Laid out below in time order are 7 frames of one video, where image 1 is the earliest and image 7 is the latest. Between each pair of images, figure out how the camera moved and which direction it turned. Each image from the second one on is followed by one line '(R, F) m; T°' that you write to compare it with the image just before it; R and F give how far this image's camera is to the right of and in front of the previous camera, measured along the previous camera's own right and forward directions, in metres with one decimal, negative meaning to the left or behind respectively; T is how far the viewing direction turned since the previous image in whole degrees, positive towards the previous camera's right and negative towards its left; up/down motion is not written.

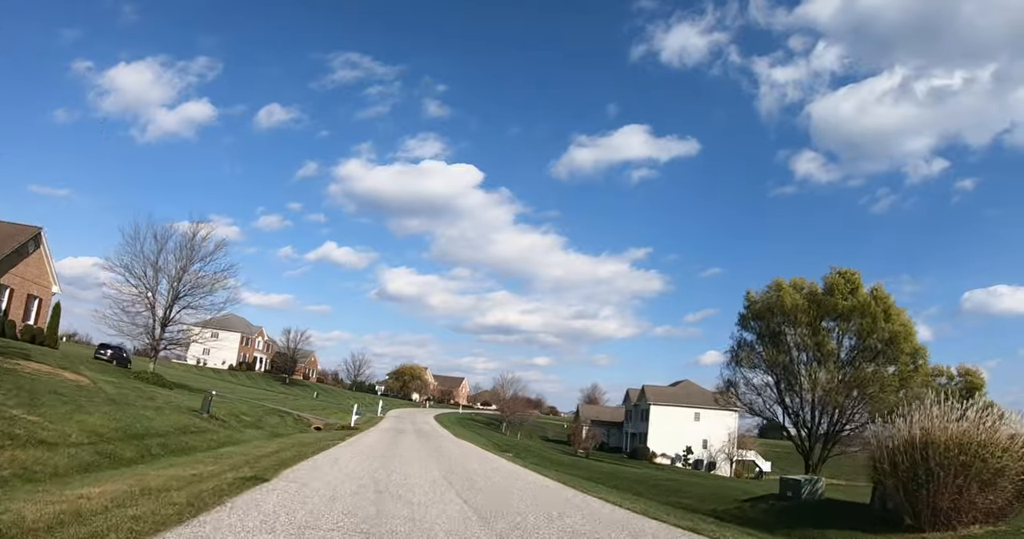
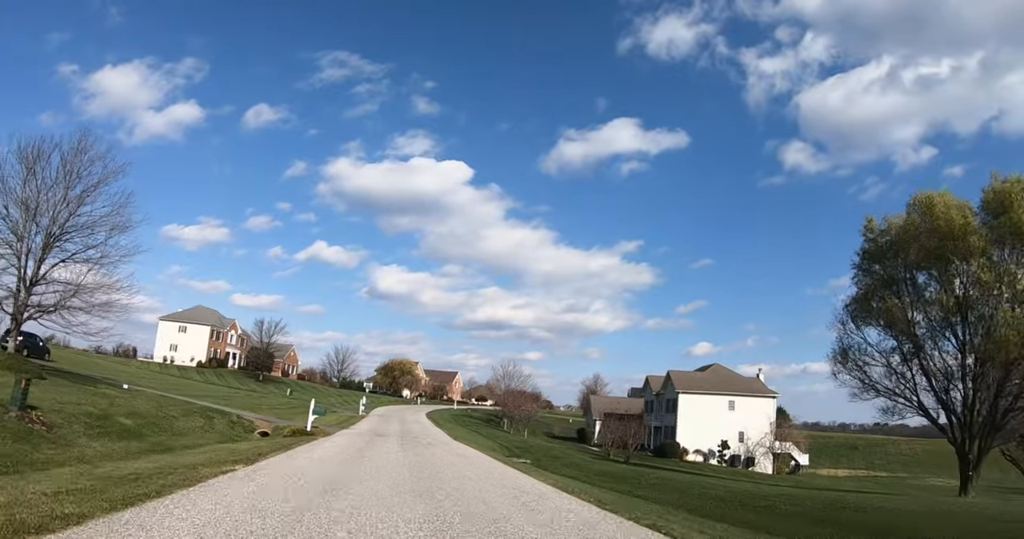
(-1.0, +10.0) m; +1°
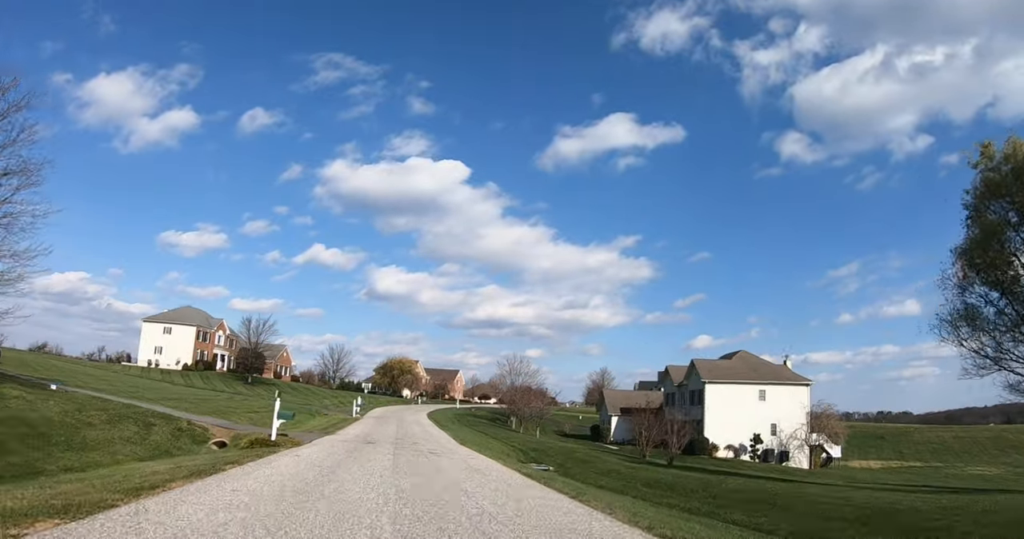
(-0.6, +5.5) m; 0°
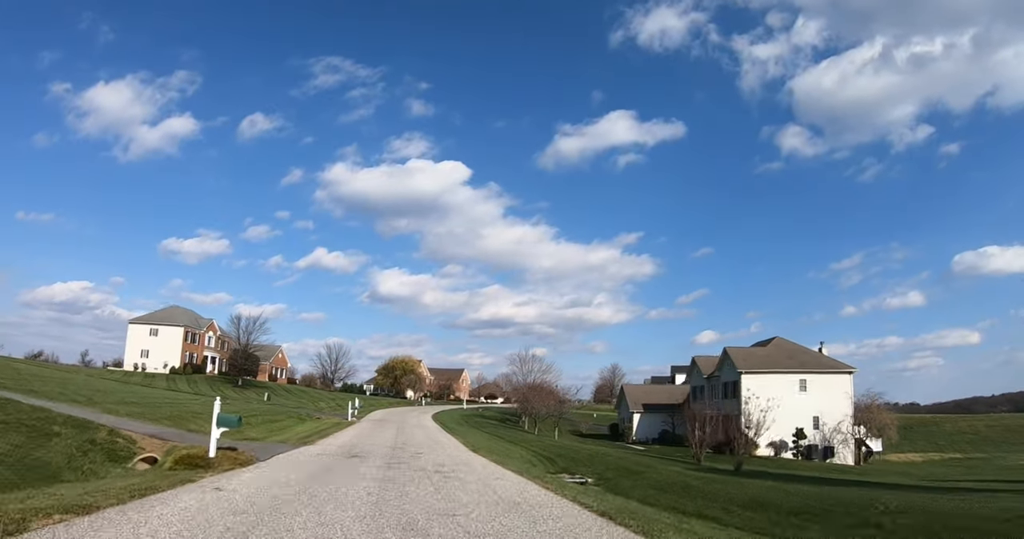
(-0.6, +5.6) m; 0°
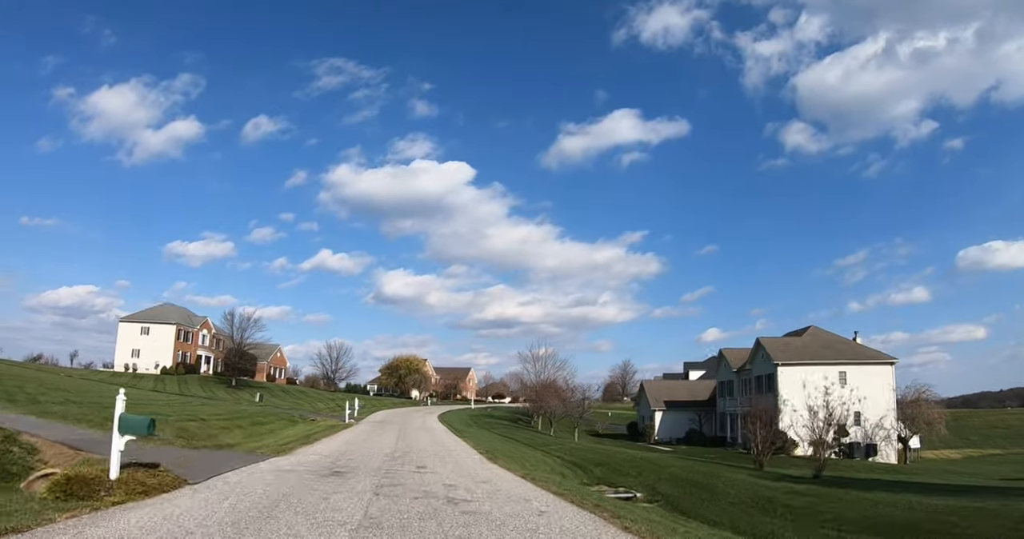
(-0.5, +4.5) m; 0°
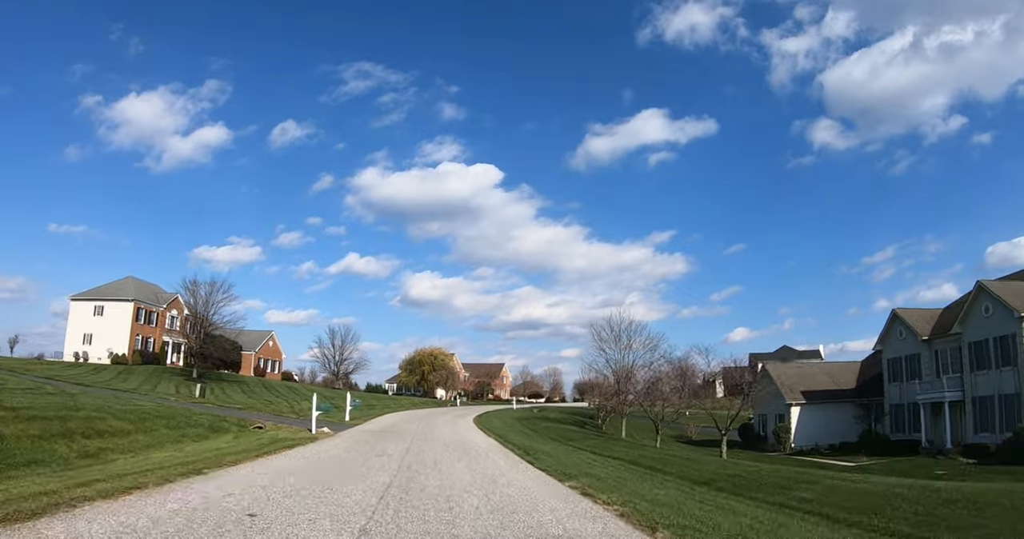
(-2.4, +18.5) m; -2°
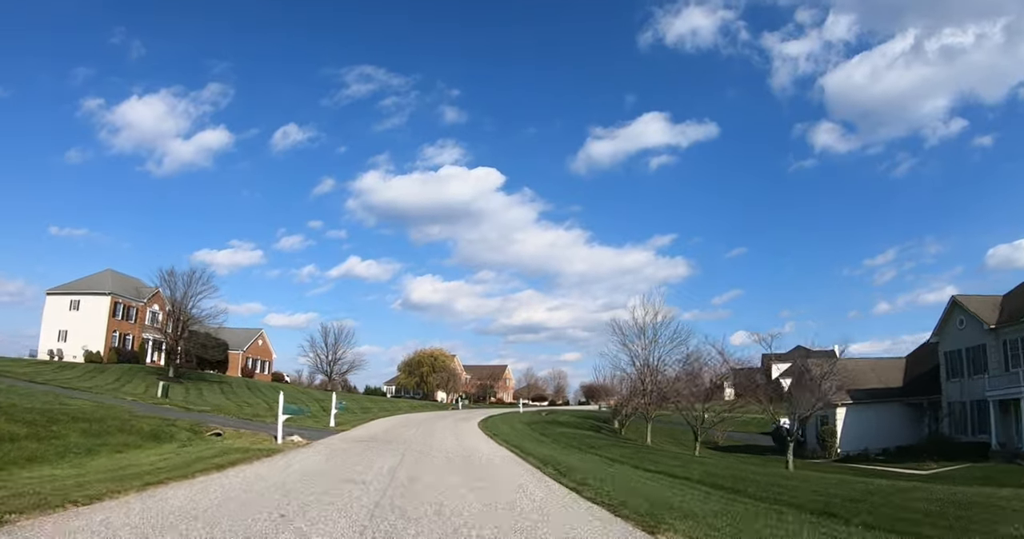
(-0.4, +4.5) m; 0°
